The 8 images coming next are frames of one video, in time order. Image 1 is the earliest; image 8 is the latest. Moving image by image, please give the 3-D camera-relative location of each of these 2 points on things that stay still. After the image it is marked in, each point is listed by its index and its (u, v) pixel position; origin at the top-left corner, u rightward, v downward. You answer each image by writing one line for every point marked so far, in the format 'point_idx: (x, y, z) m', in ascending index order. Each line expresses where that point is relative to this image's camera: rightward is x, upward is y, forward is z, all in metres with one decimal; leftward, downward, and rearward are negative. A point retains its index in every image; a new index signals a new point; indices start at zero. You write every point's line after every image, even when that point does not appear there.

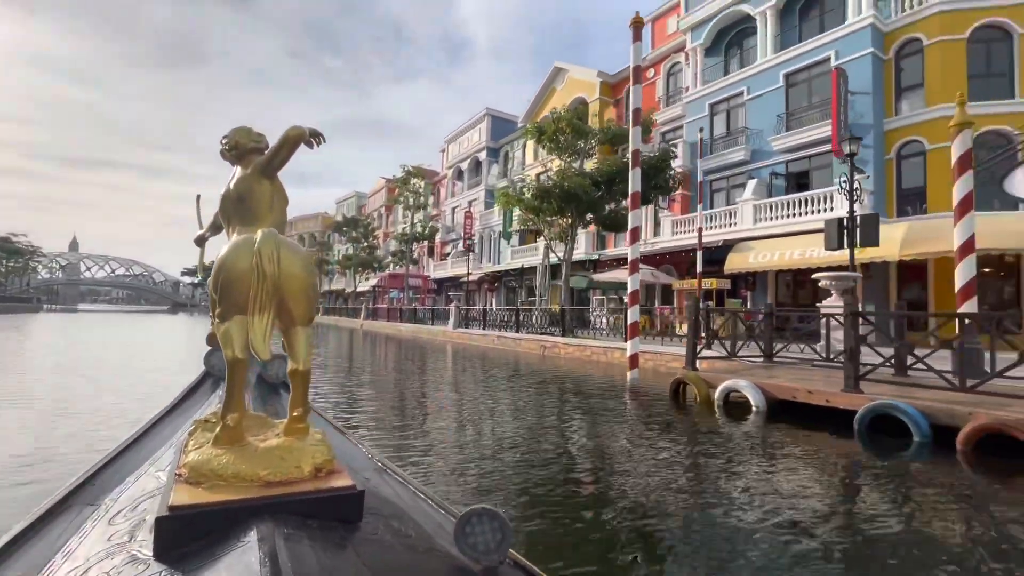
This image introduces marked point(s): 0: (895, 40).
0: (+12.7, +8.2, +16.0) m
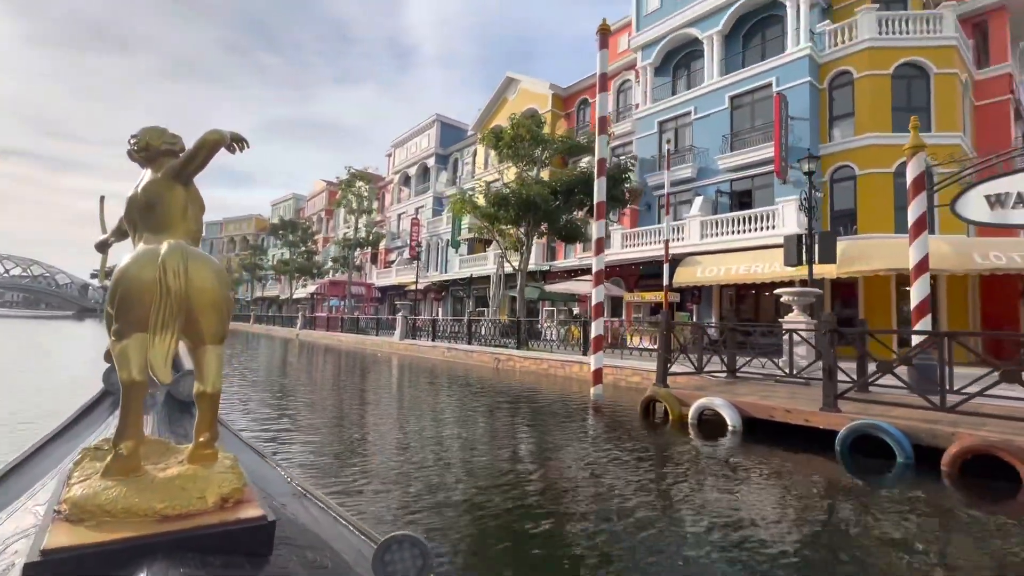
0: (+11.2, +7.7, +17.0) m
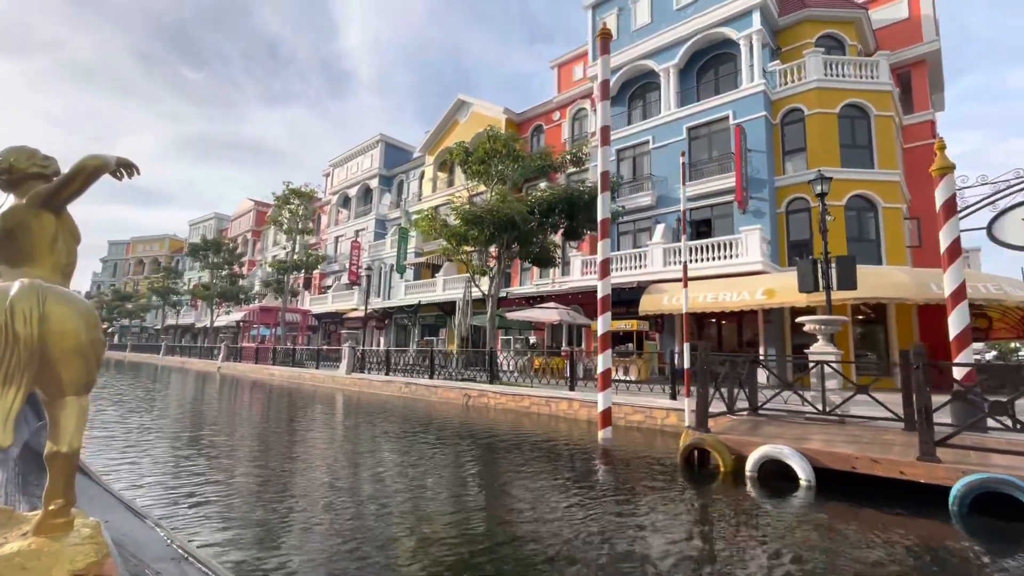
0: (+9.9, +6.6, +17.7) m
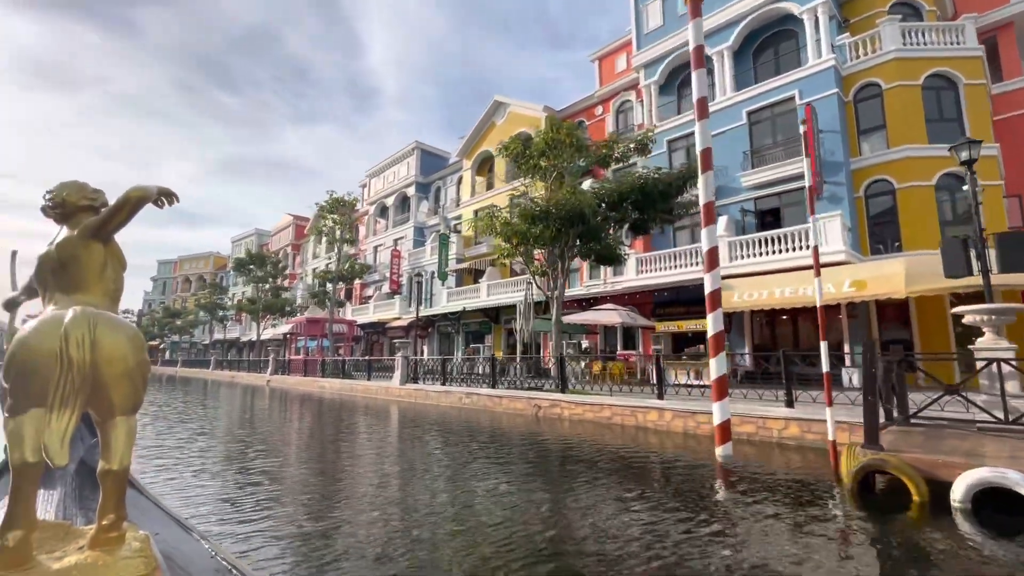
0: (+11.6, +6.9, +16.3) m
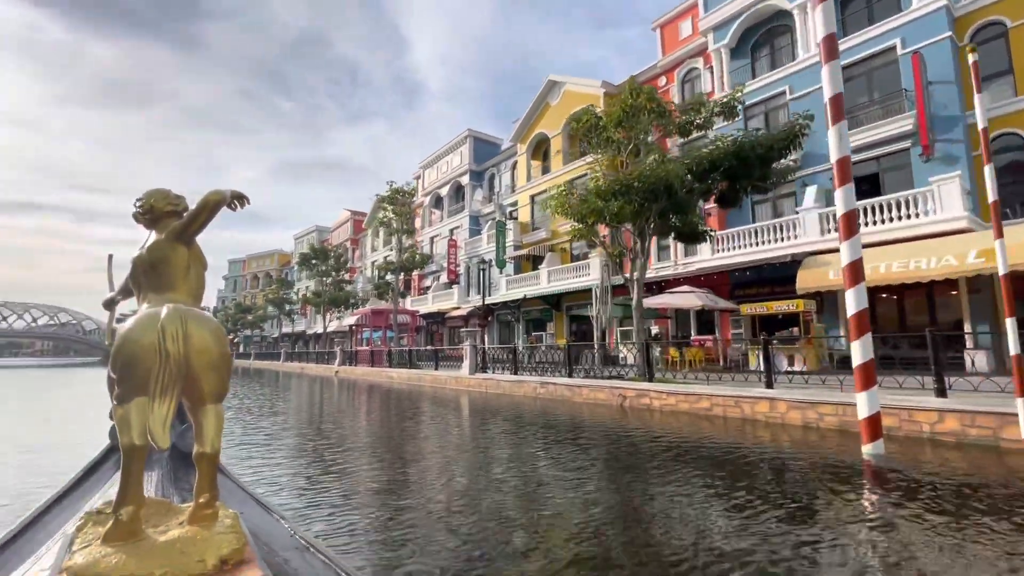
0: (+13.5, +7.8, +14.2) m
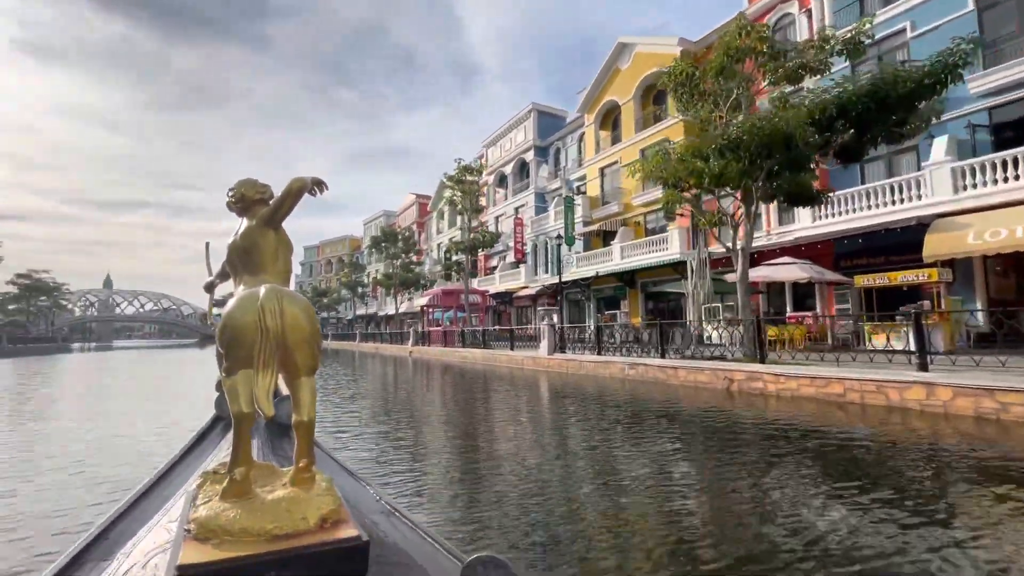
0: (+15.4, +8.7, +11.3) m
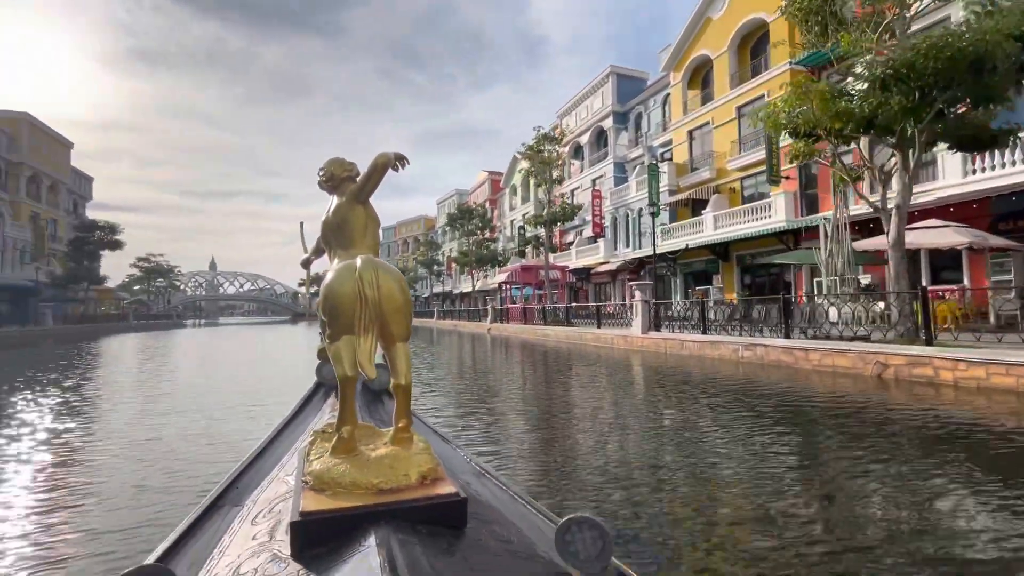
0: (+17.2, +9.4, +7.7) m
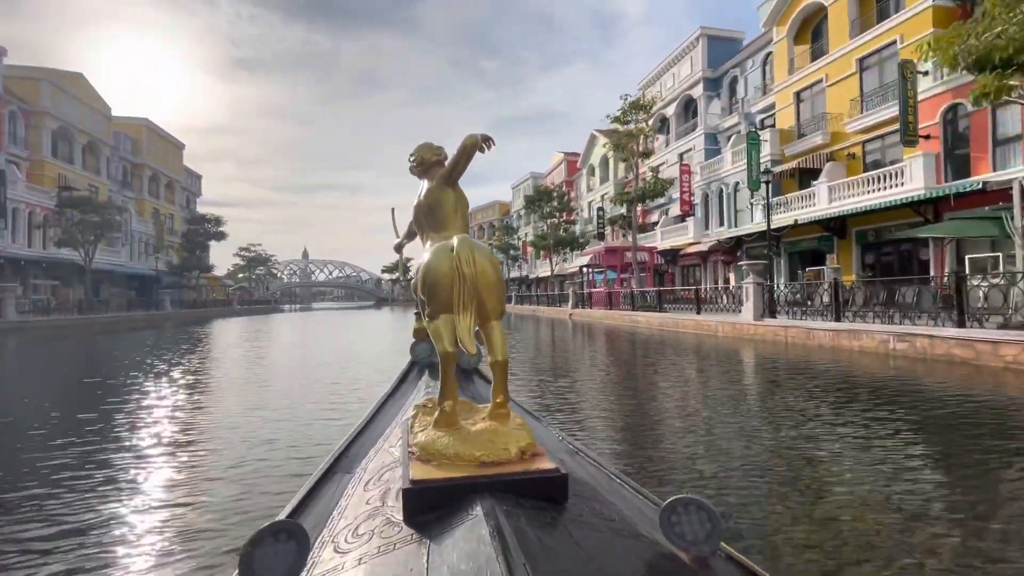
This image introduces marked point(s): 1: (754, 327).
0: (+18.3, +9.7, +3.8) m
1: (+6.7, -1.1, +14.2) m
